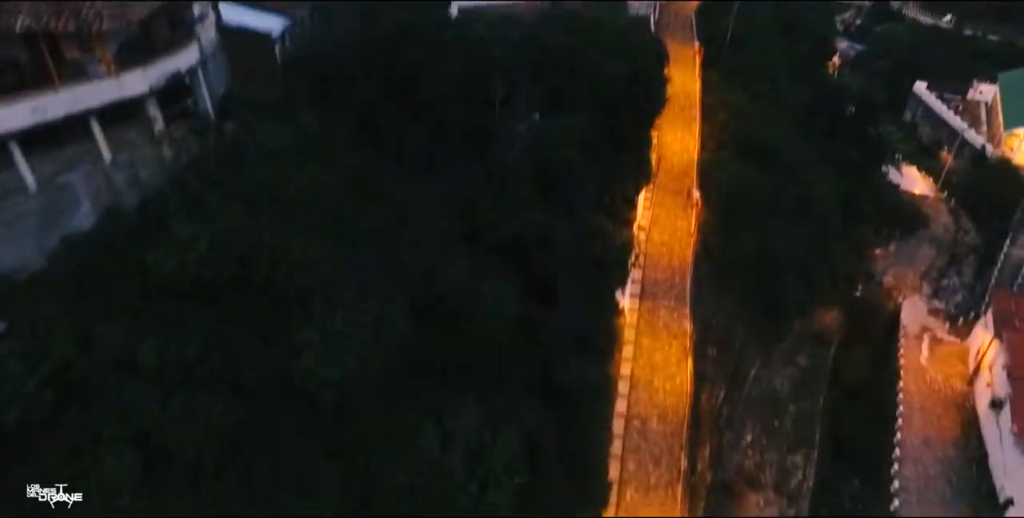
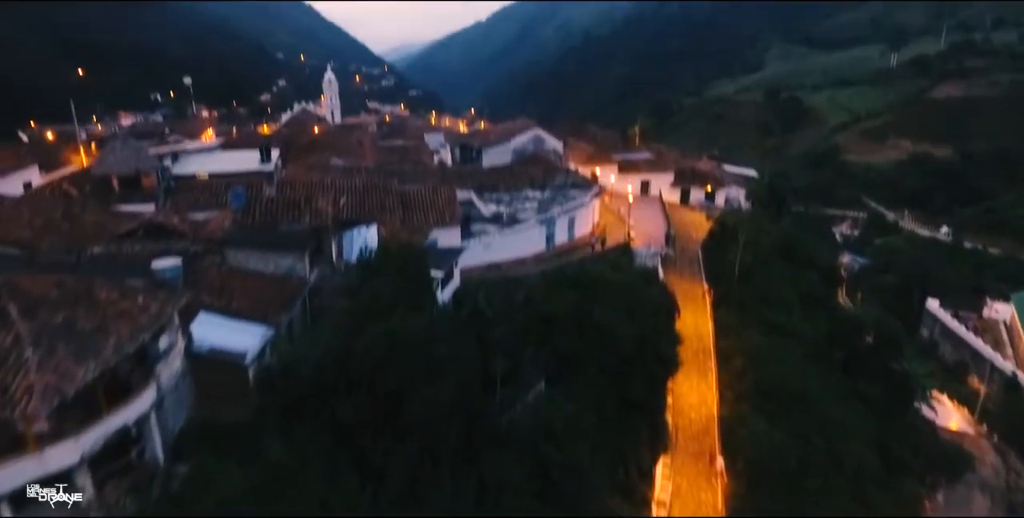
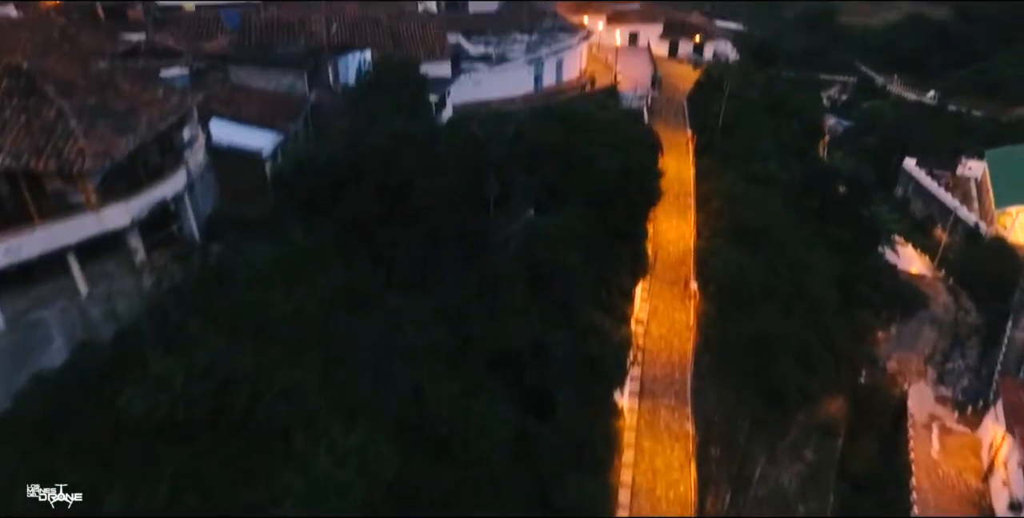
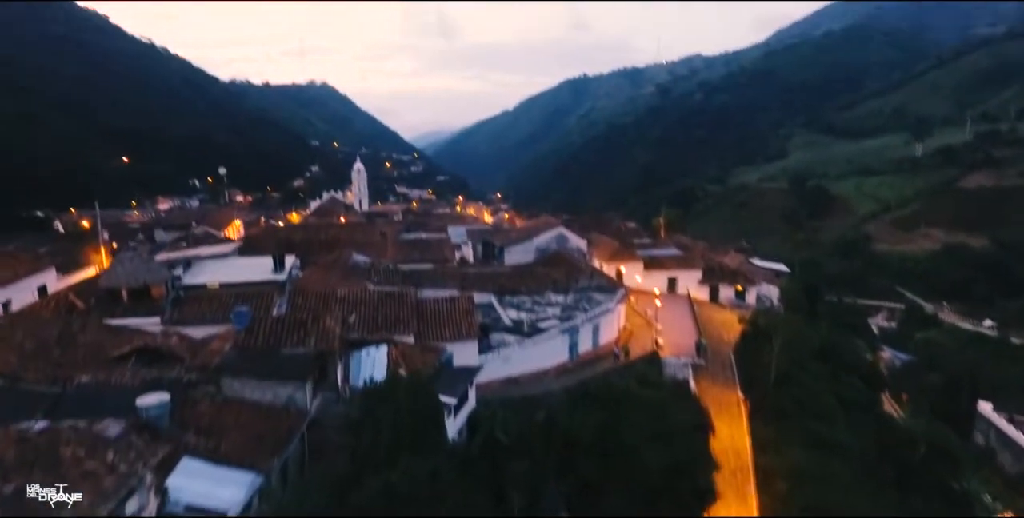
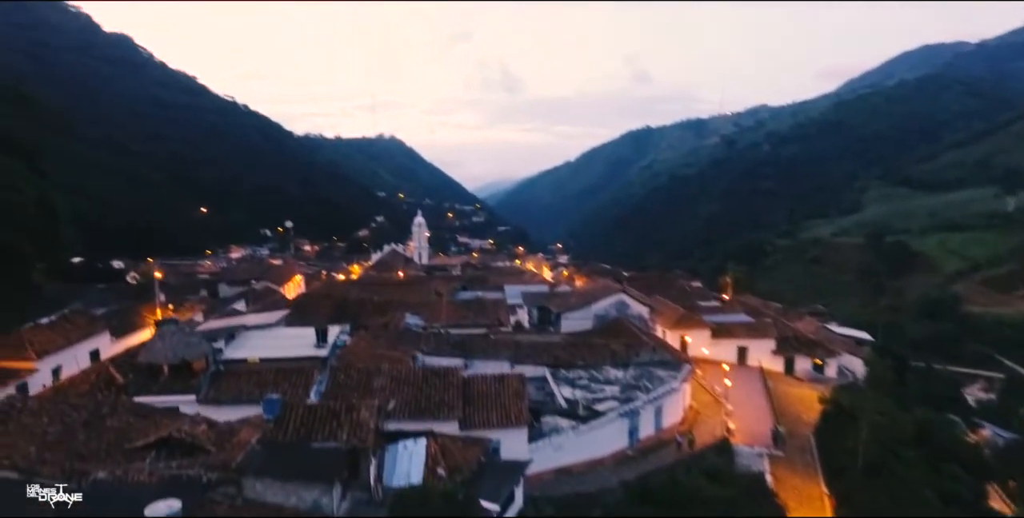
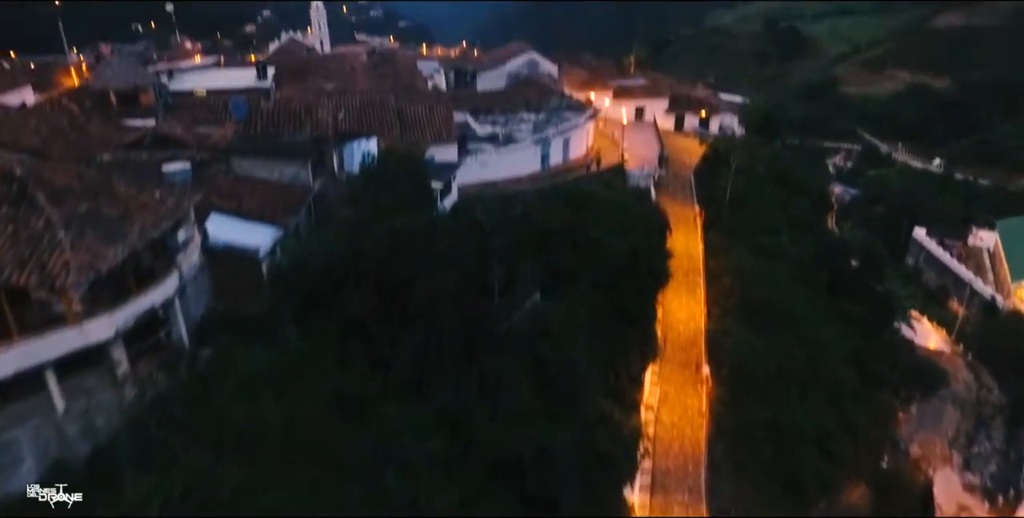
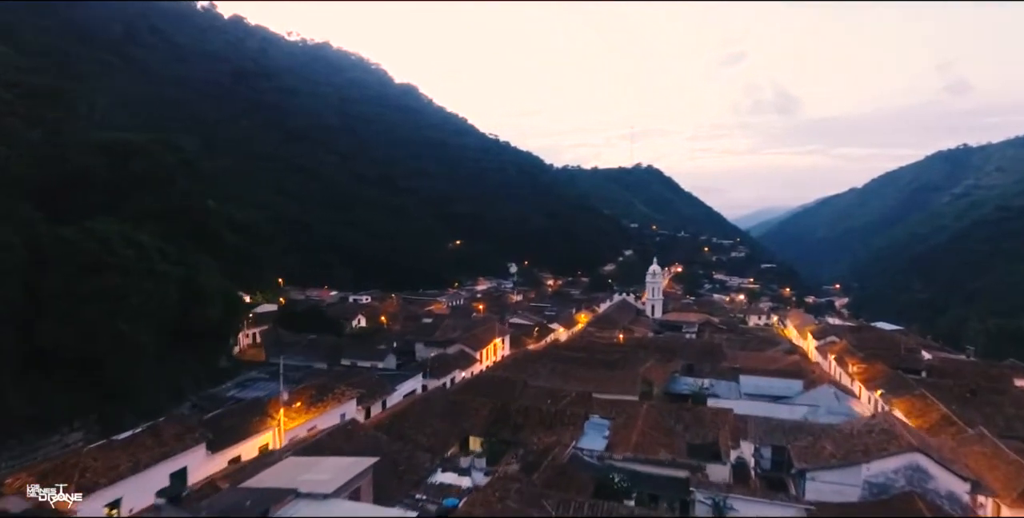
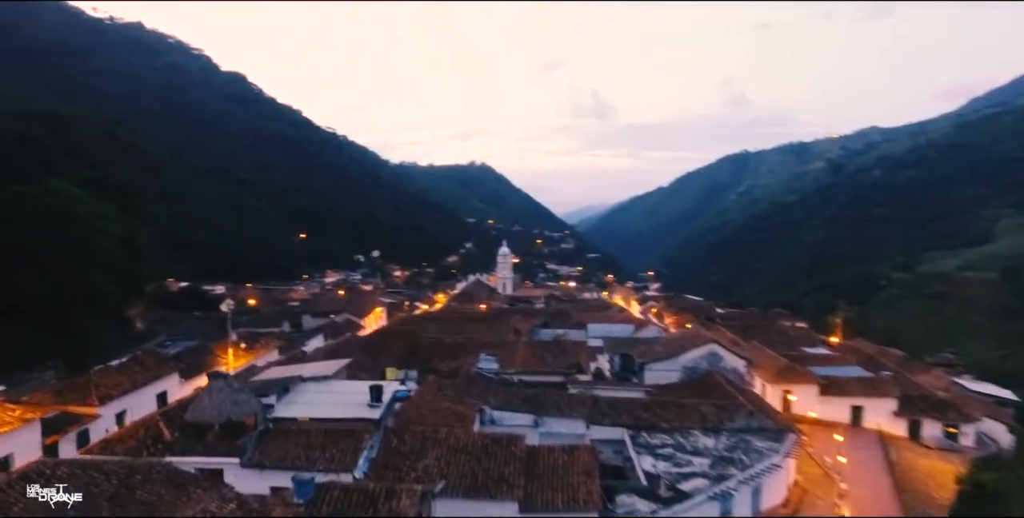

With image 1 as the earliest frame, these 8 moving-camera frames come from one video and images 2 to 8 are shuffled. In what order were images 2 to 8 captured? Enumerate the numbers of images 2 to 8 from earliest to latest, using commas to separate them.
3, 6, 2, 4, 5, 8, 7
